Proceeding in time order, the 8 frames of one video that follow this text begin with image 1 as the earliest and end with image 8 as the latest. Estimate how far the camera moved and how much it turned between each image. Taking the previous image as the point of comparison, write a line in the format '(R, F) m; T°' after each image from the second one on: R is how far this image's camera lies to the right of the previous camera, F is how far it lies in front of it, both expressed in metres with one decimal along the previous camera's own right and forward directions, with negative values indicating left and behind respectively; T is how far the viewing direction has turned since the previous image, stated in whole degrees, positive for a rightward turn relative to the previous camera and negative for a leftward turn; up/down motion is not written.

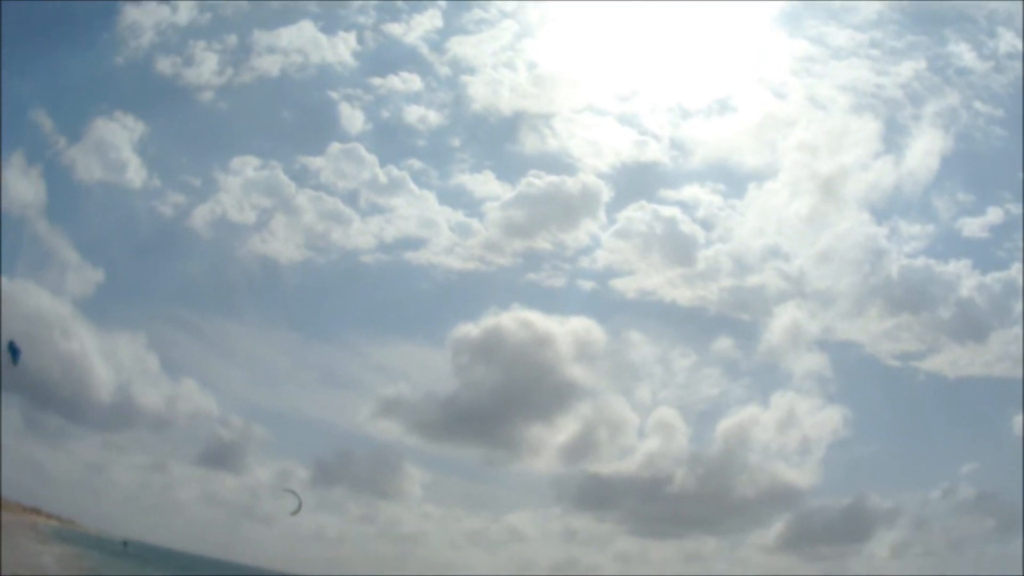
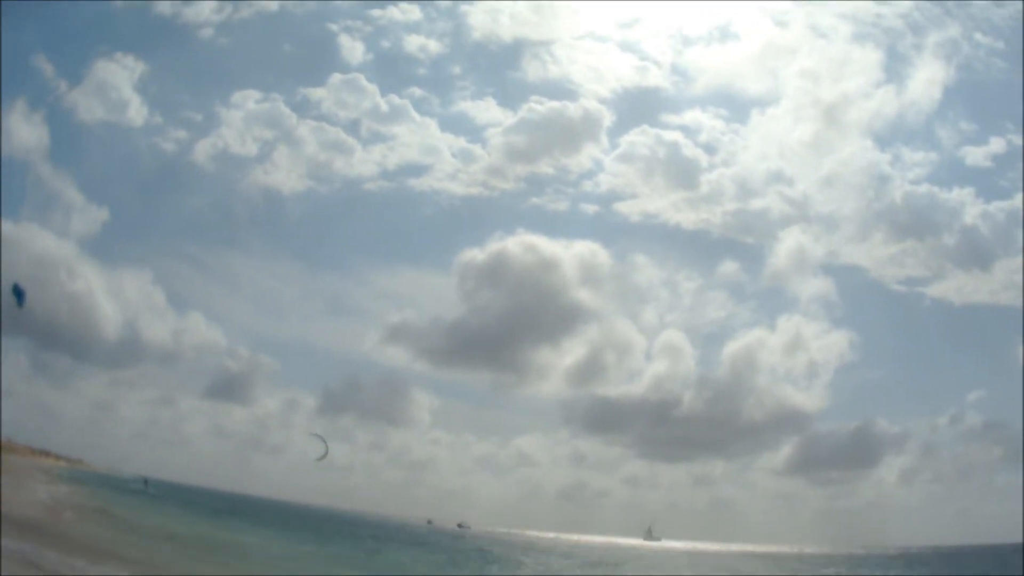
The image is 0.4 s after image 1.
(+1.0, +0.8) m; -2°
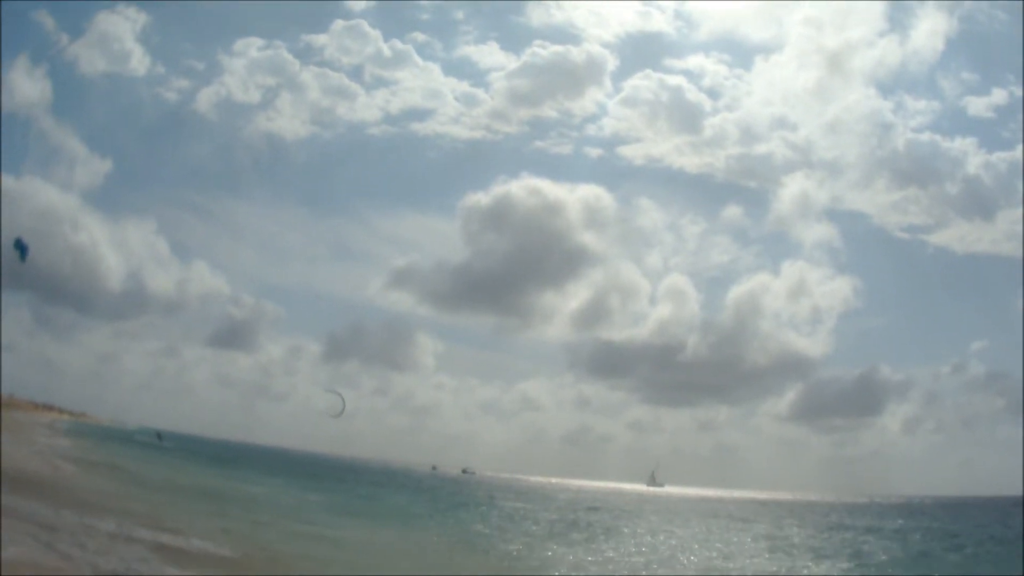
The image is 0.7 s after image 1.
(+0.5, +0.4) m; -1°
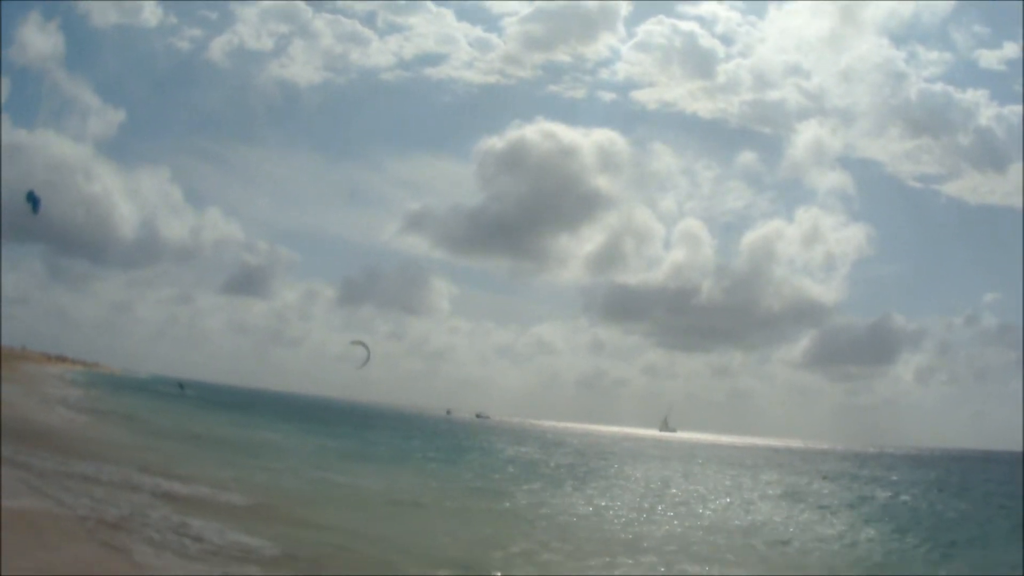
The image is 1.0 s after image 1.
(+0.8, +0.2) m; -2°
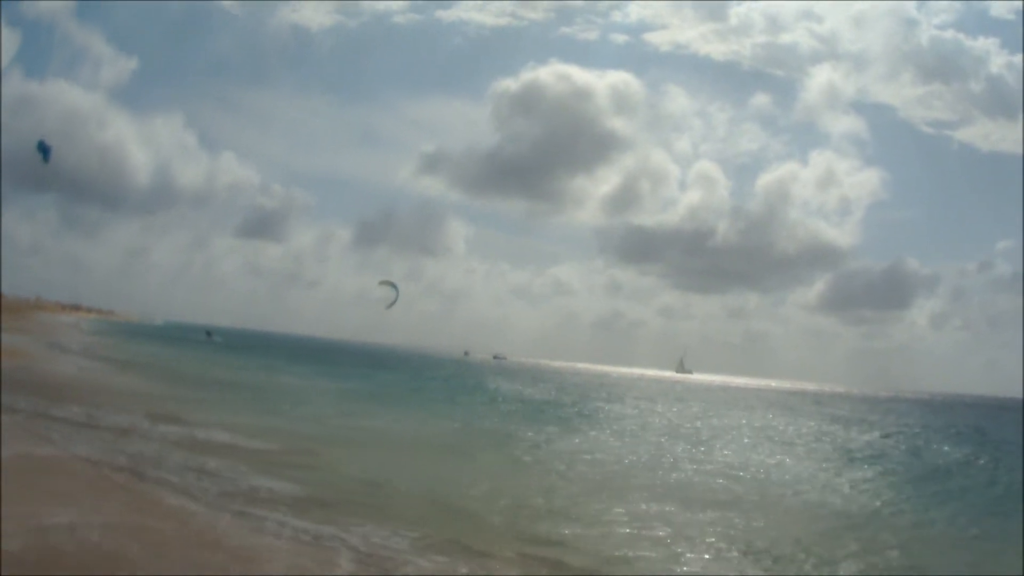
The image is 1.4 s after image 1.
(+0.8, 0.0) m; -2°
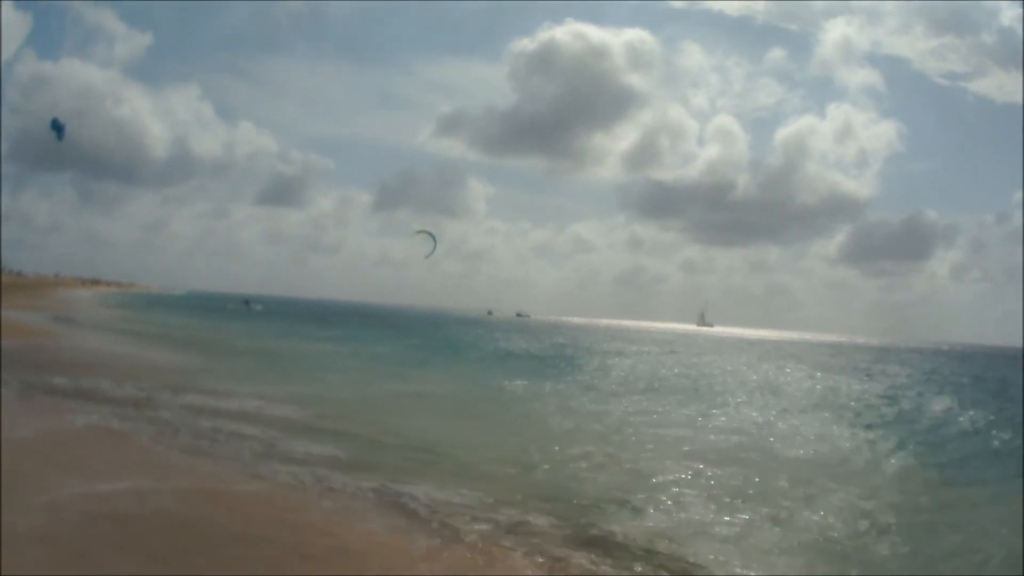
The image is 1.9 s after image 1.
(+0.7, -0.2) m; -2°
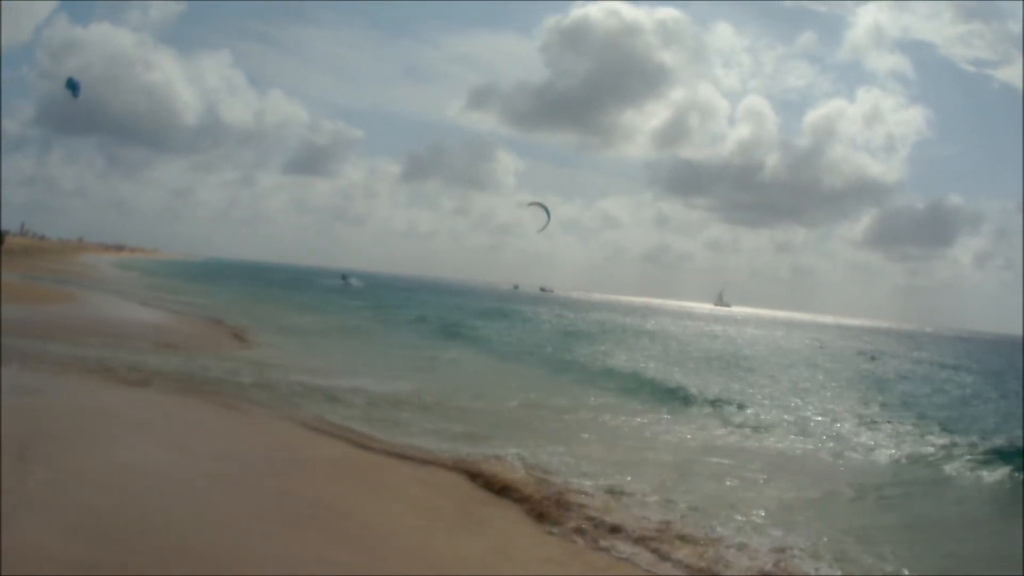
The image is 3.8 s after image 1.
(+0.7, -0.3) m; -3°
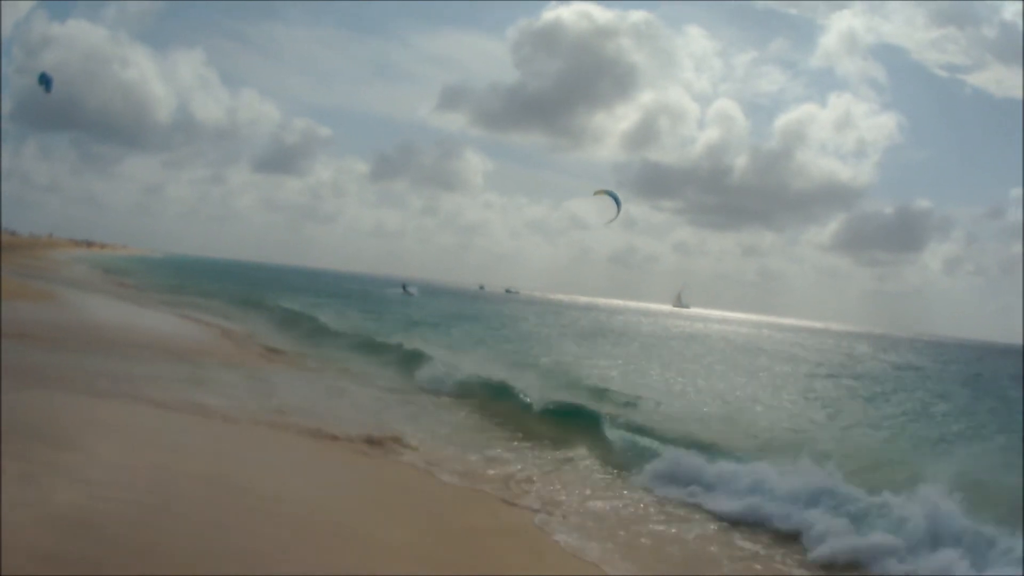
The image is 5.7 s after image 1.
(-0.8, +0.2) m; +3°
